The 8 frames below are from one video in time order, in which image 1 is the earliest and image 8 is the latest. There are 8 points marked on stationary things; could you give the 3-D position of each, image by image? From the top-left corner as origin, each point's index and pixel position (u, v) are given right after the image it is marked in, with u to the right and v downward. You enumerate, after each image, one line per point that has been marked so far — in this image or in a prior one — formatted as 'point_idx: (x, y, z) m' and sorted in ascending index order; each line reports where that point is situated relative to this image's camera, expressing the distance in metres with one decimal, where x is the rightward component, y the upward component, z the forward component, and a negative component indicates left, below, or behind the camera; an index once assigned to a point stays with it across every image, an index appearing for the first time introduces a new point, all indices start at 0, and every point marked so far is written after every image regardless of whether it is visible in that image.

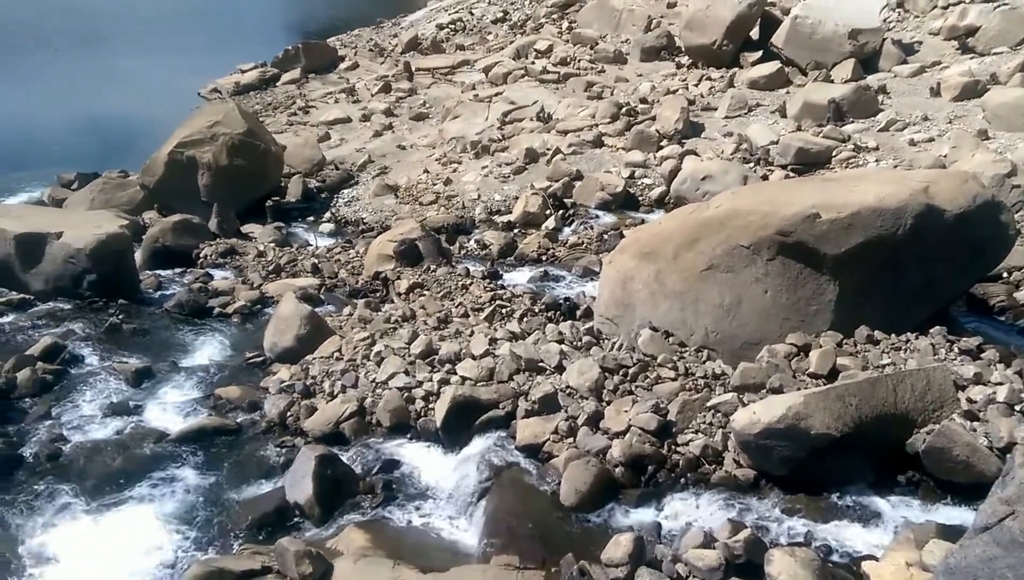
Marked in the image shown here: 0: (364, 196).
0: (-2.9, +2.2, +15.0) m
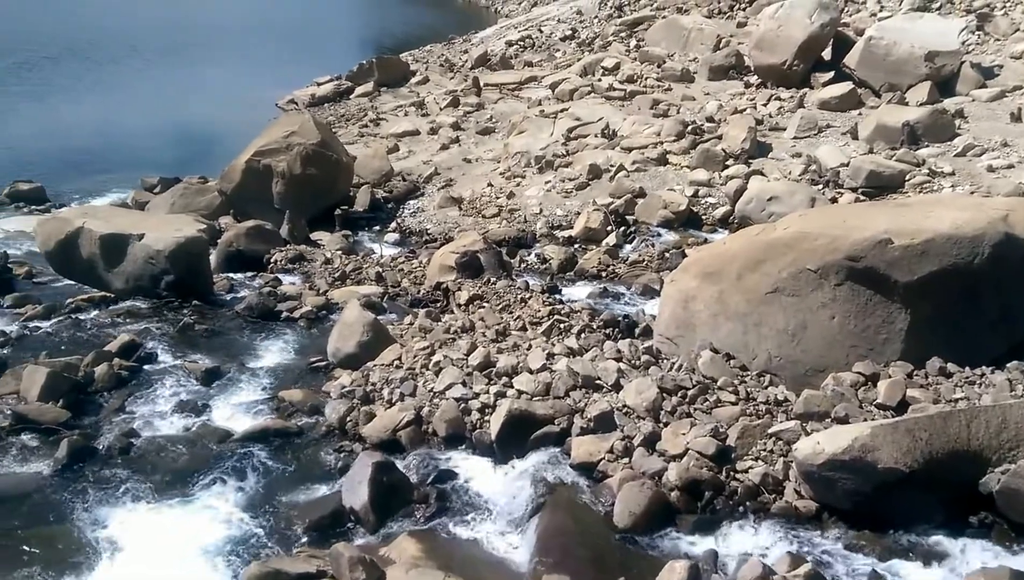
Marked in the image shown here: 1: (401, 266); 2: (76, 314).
0: (-1.6, +1.9, +15.3) m
1: (-2.0, +0.5, +13.4) m
2: (-7.1, -0.4, +11.8) m
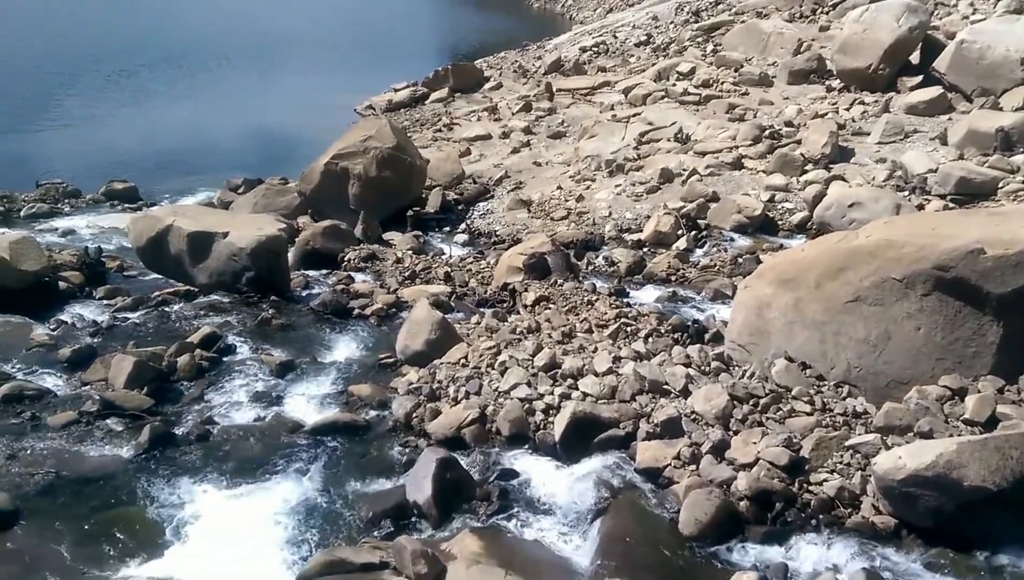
0: (-0.1, +1.7, +15.4) m
1: (-0.7, +0.4, +13.5) m
2: (-6.0, -0.3, +12.5) m
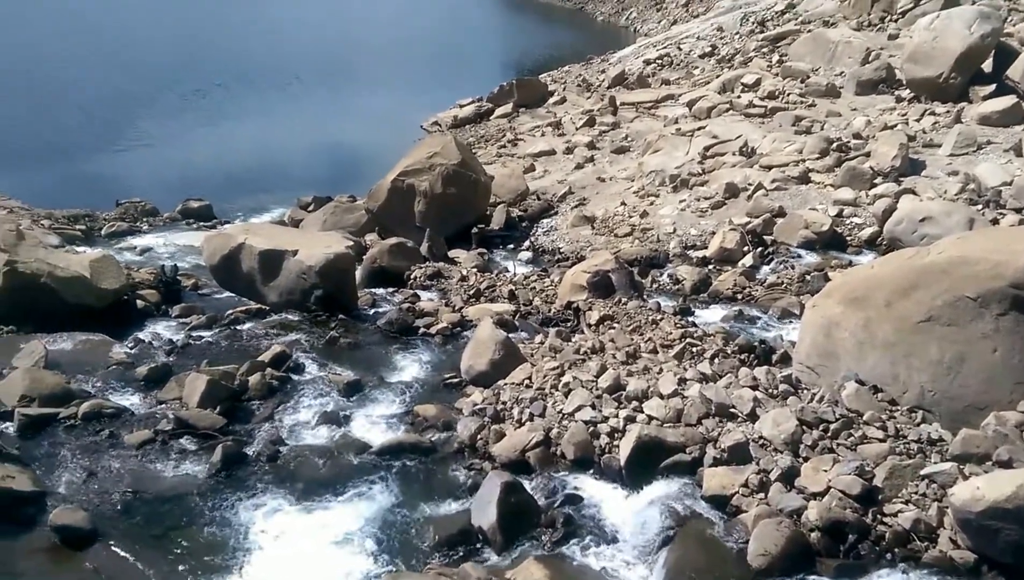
0: (+1.1, +1.4, +15.2) m
1: (+0.4, +0.1, +13.3) m
2: (-4.9, -0.6, +12.4) m
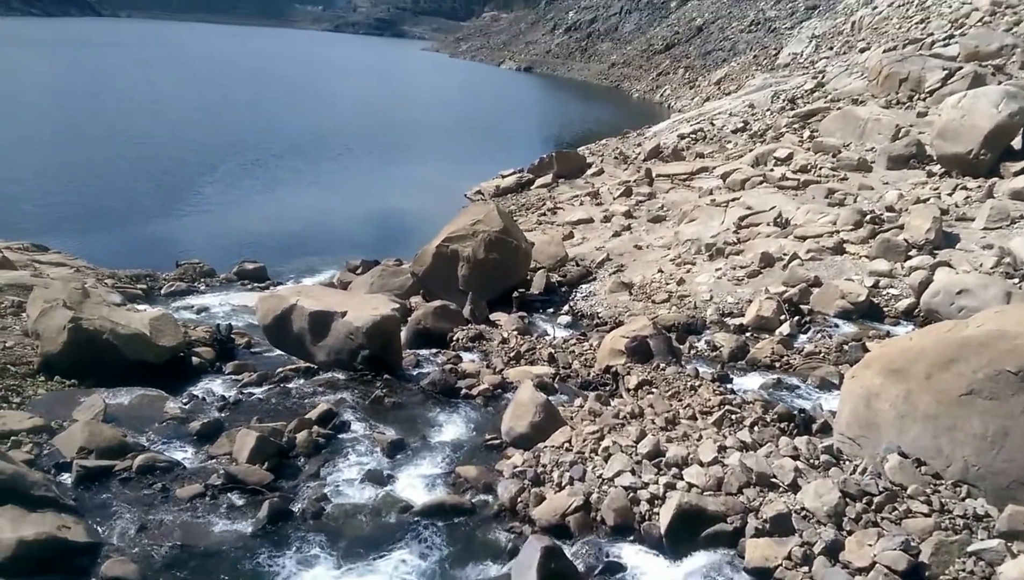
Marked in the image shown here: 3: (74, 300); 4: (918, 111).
0: (+1.9, 0.0, +15.5) m
1: (+1.2, -1.1, +13.5) m
2: (-4.2, -1.7, +12.8) m
3: (-8.2, -0.2, +12.9) m
4: (+10.9, +4.8, +18.7) m
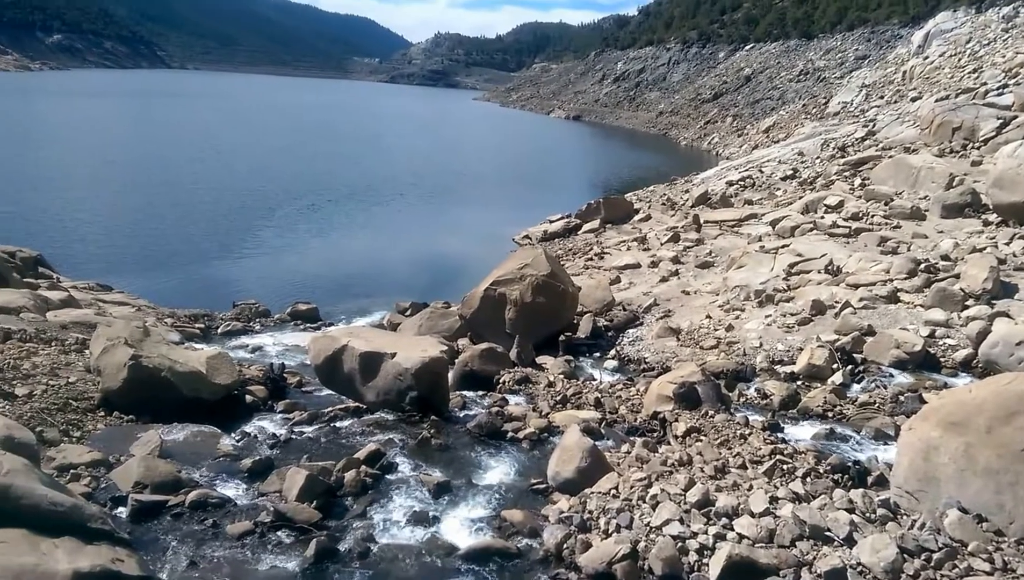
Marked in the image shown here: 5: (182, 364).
0: (+3.0, -1.0, +15.4) m
1: (+2.1, -2.0, +13.5) m
2: (-3.3, -2.5, +12.9) m
3: (-7.3, -0.9, +13.4) m
4: (+12.1, +3.5, +18.4) m
5: (-6.2, -1.4, +13.1) m
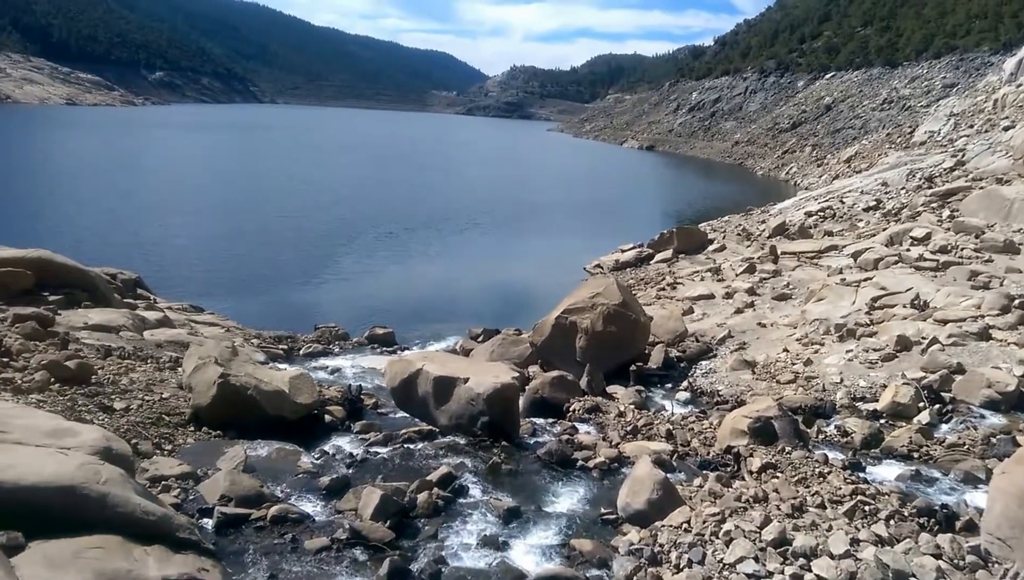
0: (+4.5, -1.7, +15.2) m
1: (+3.4, -2.6, +13.3) m
2: (-2.0, -2.9, +13.2) m
3: (-5.9, -1.4, +14.1) m
4: (+14.0, +2.6, +17.5) m
5: (-4.9, -1.8, +13.7) m
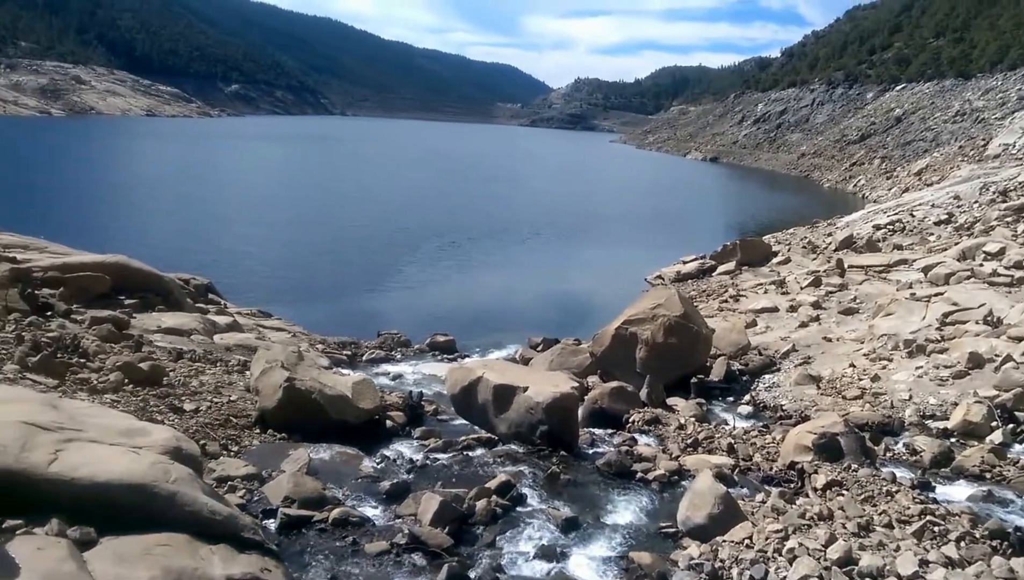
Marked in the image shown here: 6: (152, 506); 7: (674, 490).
0: (+5.7, -2.0, +15.0) m
1: (+4.5, -2.8, +13.2) m
2: (-0.9, -3.1, +13.4) m
3: (-4.7, -1.5, +14.4) m
4: (+15.4, +2.2, +16.9) m
5: (-3.7, -2.0, +14.0) m
6: (-4.8, -2.9, +9.4) m
7: (+2.9, -3.5, +12.2) m
